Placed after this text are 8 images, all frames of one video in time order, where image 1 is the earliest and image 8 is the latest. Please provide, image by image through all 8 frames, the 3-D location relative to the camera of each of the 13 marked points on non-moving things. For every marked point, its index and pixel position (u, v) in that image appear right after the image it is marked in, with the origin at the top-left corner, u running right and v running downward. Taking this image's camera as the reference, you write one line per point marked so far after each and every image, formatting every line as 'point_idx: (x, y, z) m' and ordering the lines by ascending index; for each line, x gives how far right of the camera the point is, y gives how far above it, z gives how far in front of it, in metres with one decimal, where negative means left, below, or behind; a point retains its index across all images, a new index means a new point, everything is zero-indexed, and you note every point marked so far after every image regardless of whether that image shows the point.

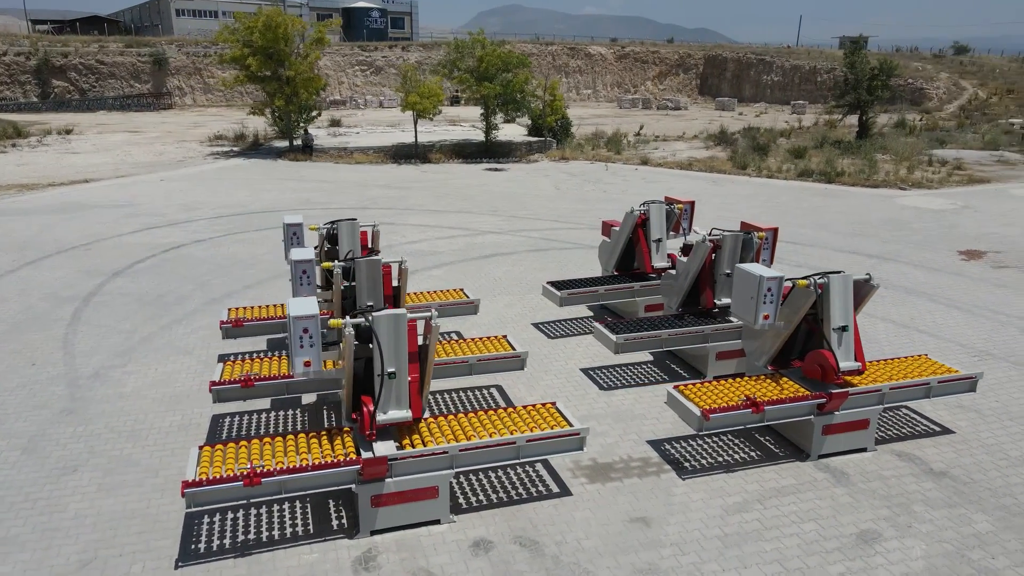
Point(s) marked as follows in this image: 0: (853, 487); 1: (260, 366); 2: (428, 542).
0: (+2.5, -1.5, +5.4) m
1: (-2.1, -0.7, +6.2) m
2: (-0.5, -1.6, +4.7) m
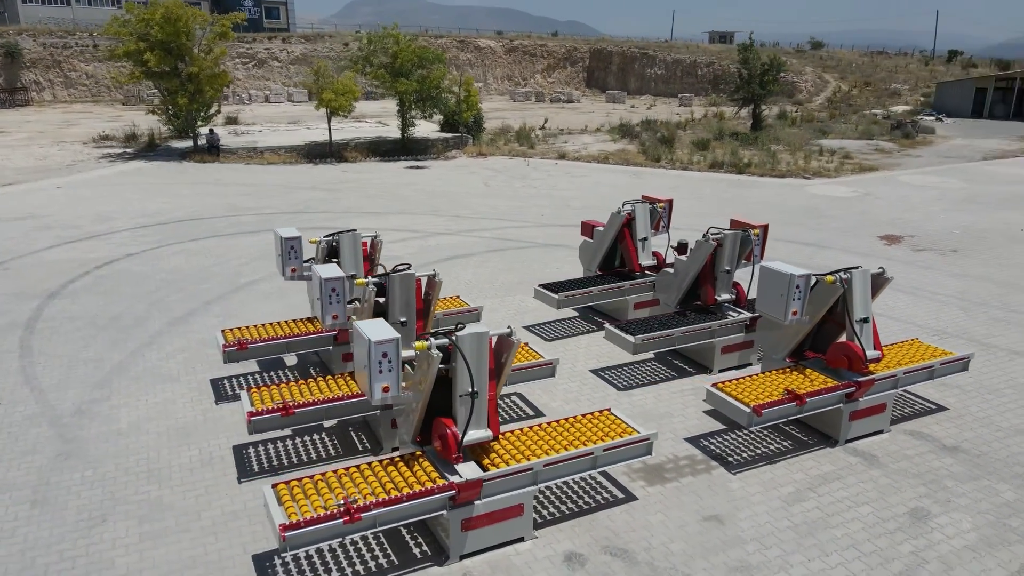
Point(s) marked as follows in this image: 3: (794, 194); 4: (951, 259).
0: (+3.0, -1.4, +5.8) m
1: (-1.8, -0.8, +5.9) m
2: (+0.1, -1.7, +4.7) m
3: (+7.2, +2.4, +18.6) m
4: (+7.4, +0.5, +12.3) m
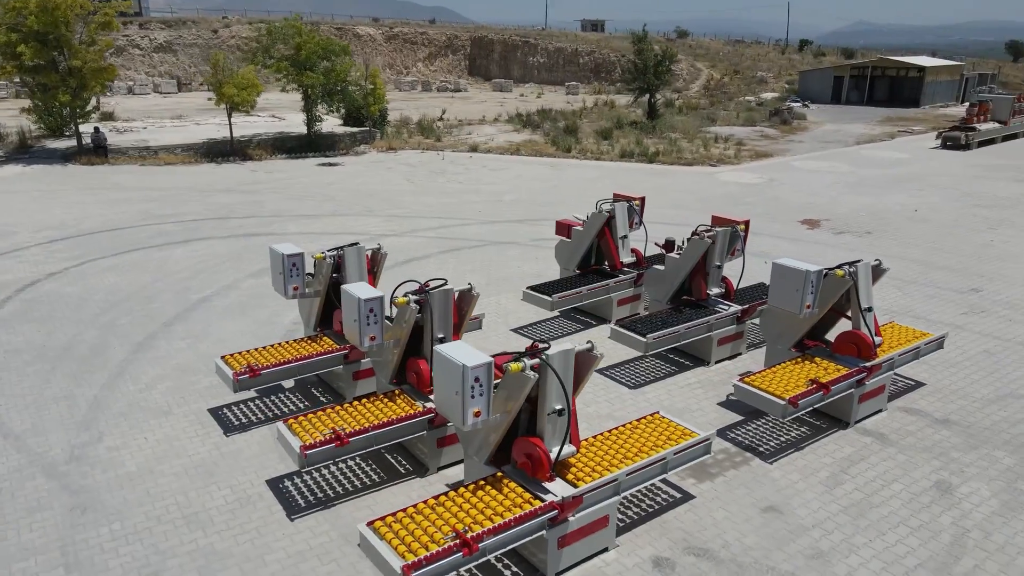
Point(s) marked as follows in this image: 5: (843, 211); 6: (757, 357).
0: (+3.3, -1.4, +6.3) m
1: (-1.4, -1.0, +5.6) m
2: (+0.7, -1.8, +4.7) m
3: (+5.2, +2.9, +19.5) m
4: (+6.6, +0.9, +13.4) m
5: (+7.2, +1.7, +15.8) m
6: (+2.7, -0.8, +8.1) m
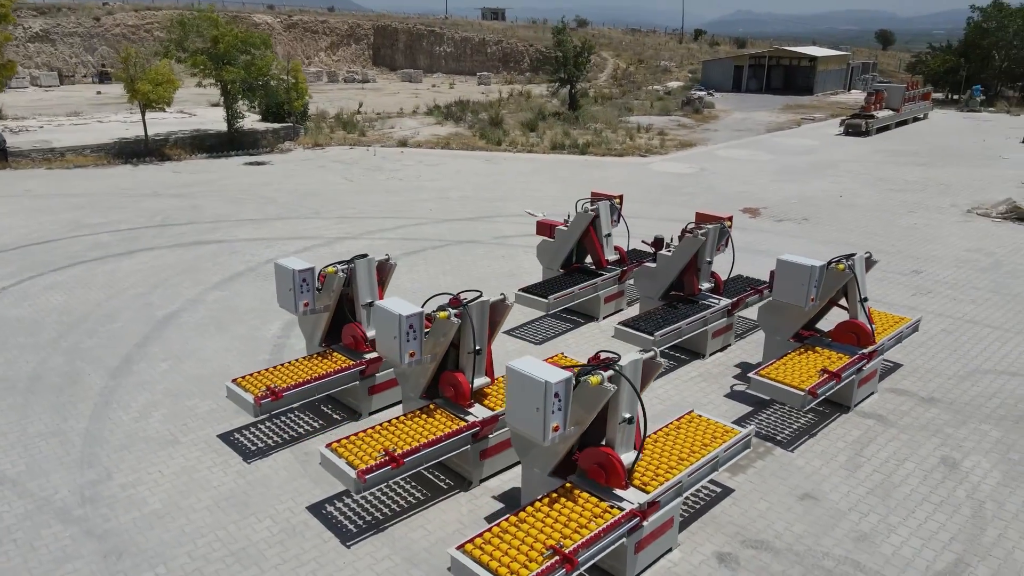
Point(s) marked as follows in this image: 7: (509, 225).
0: (+3.6, -1.3, +6.7) m
1: (-1.1, -1.1, +5.5) m
2: (+1.1, -1.9, +4.9) m
3: (+3.6, +3.2, +20.0) m
4: (+5.8, +1.2, +14.2) m
5: (+6.0, +2.0, +16.6) m
6: (+2.7, -0.7, +8.4) m
7: (-0.1, +1.2, +14.0) m
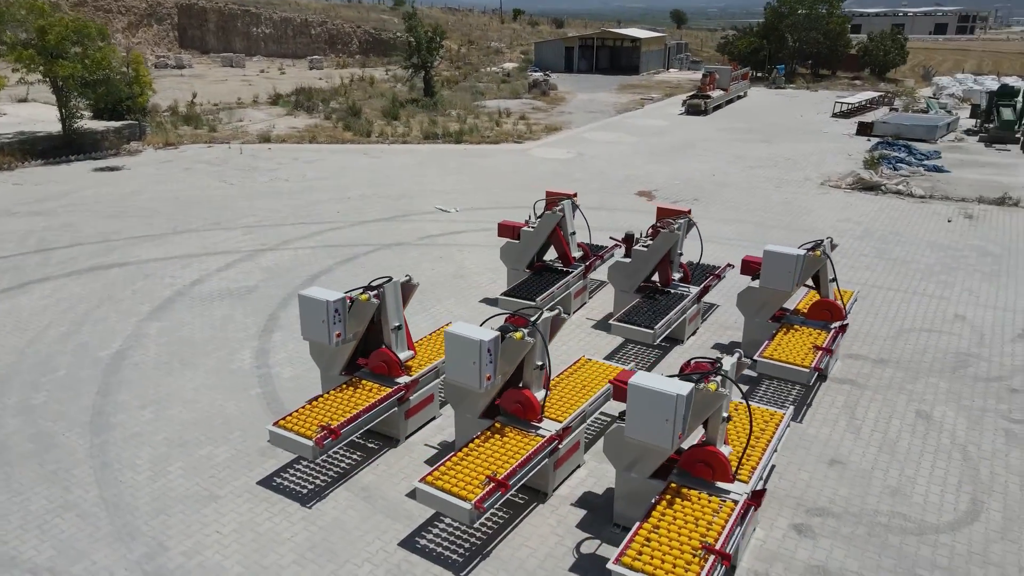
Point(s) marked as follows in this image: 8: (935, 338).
0: (+3.8, -1.1, +7.8) m
1: (-0.4, -1.3, +5.5) m
2: (+1.9, -1.9, +5.4) m
3: (+0.4, +3.6, +20.5) m
4: (+4.0, +1.7, +15.5) m
5: (+3.6, +2.6, +17.8) m
6: (+2.5, -0.5, +9.2) m
7: (-1.6, +1.2, +13.9) m
8: (+5.3, -0.6, +9.0) m
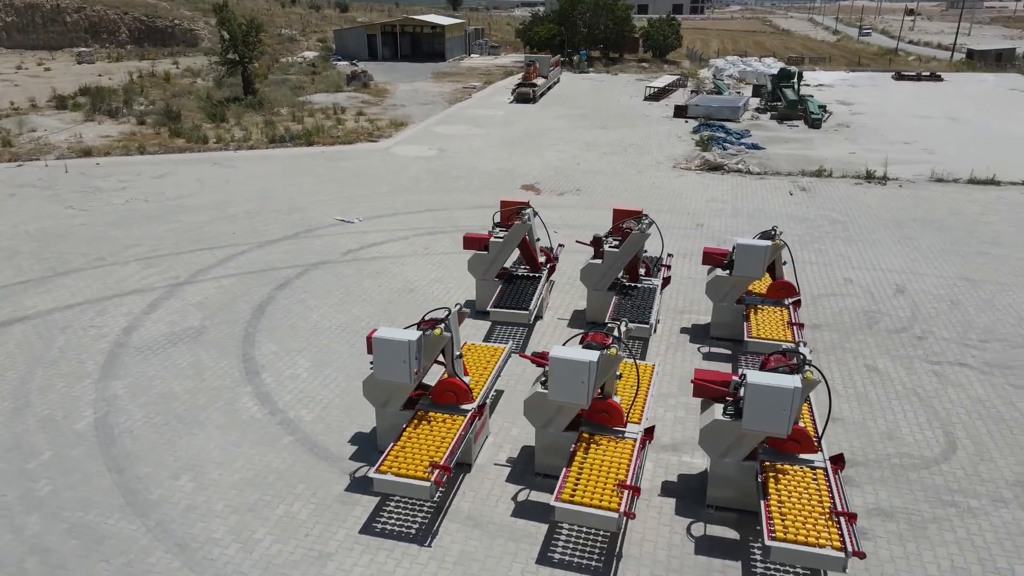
0: (+3.9, -0.8, +9.2) m
1: (+0.5, -1.6, +5.9) m
2: (+2.8, -1.9, +6.5) m
3: (-3.4, +3.6, +20.4) m
4: (+1.7, +2.1, +16.6) m
5: (+0.6, +2.9, +18.6) m
6: (+2.2, -0.4, +10.2) m
7: (-3.2, +1.0, +13.6) m
8: (+4.9, -0.2, +10.8) m
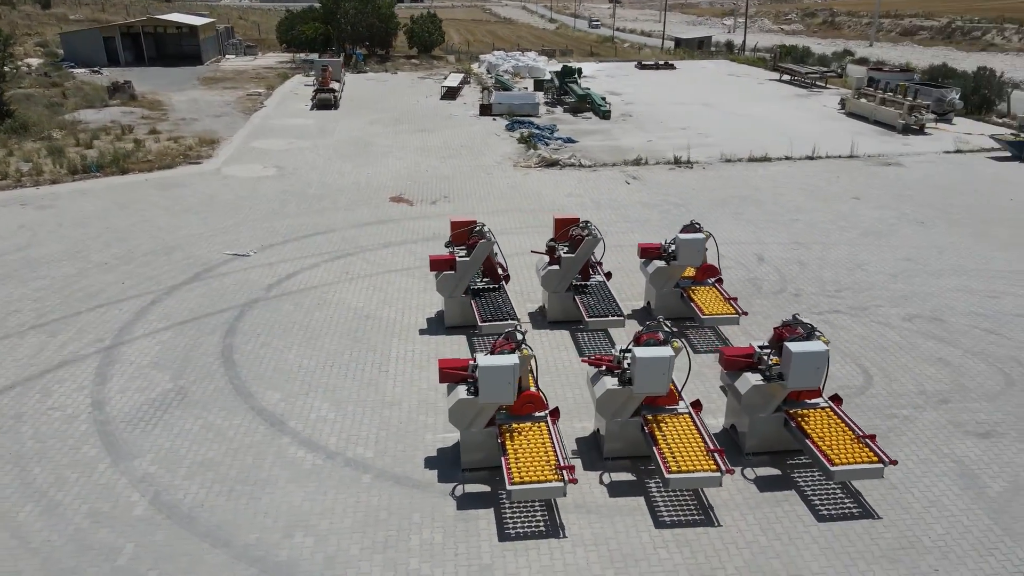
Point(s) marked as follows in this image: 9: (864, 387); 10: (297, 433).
0: (+3.5, -0.5, +11.4) m
1: (+1.6, -1.6, +7.1) m
2: (+3.6, -1.6, +8.5) m
3: (-7.5, +2.8, +19.4) m
4: (-1.3, +2.0, +17.5) m
5: (-3.1, +2.7, +19.1) m
6: (+1.6, -0.3, +11.8) m
7: (-4.8, +0.3, +13.1) m
8: (+3.8, +0.3, +13.2) m
9: (+4.5, -1.3, +9.4) m
10: (-2.5, -1.7, +8.3) m
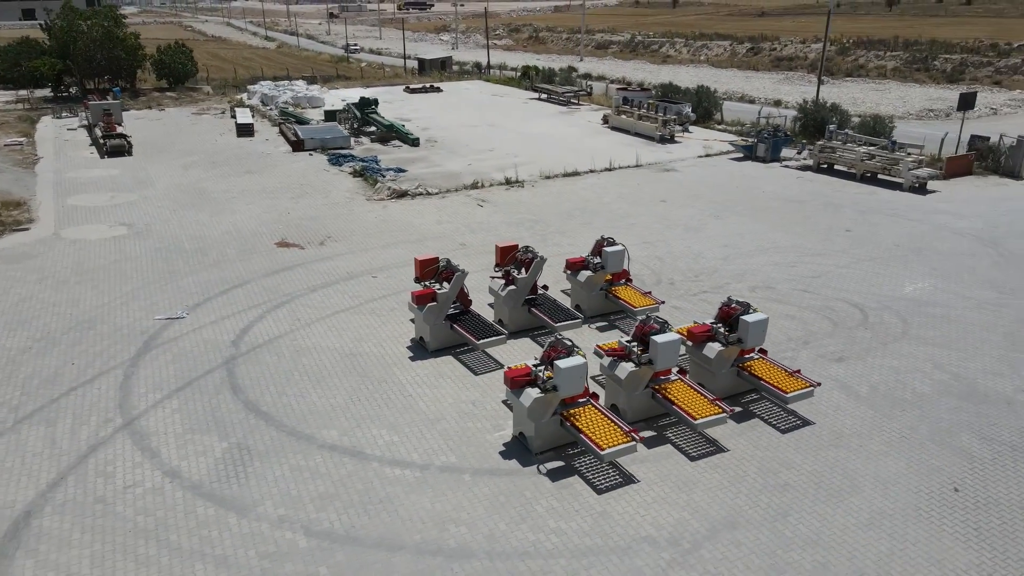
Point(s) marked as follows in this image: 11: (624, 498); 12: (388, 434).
0: (+2.6, -0.4, +14.6) m
1: (+2.4, -1.6, +9.9) m
2: (+3.8, -1.4, +11.9) m
3: (-10.8, +1.1, +18.4) m
4: (-4.3, +1.2, +18.7) m
5: (-6.6, +1.6, +19.5) m
6: (+0.7, -0.5, +14.3) m
7: (-5.8, -0.8, +13.4) m
8: (+2.2, +0.3, +16.4) m
9: (+4.4, -1.0, +13.0) m
10: (-1.7, -2.3, +9.7) m
11: (+1.4, -2.6, +8.8) m
12: (-1.8, -2.1, +10.2) m
